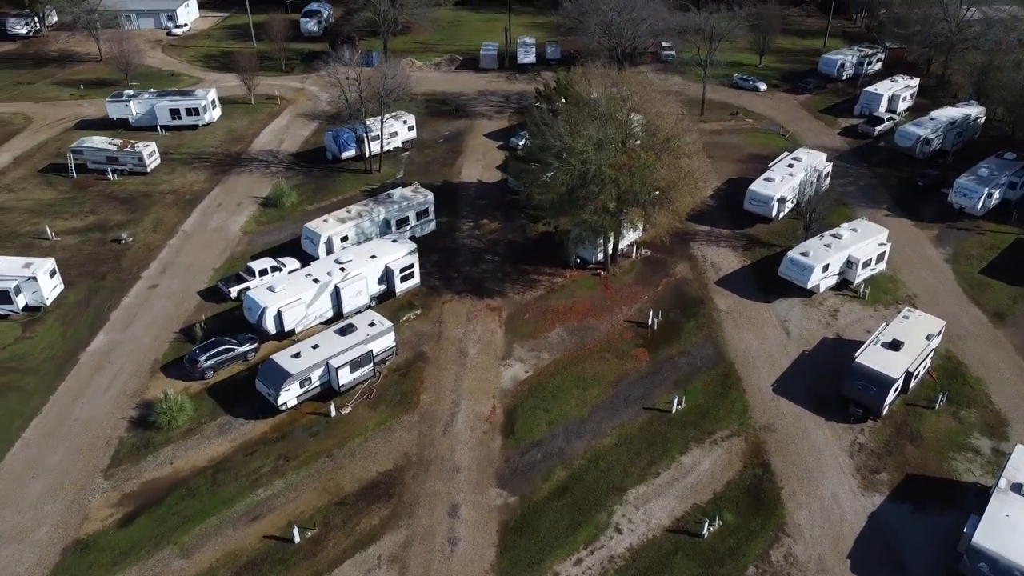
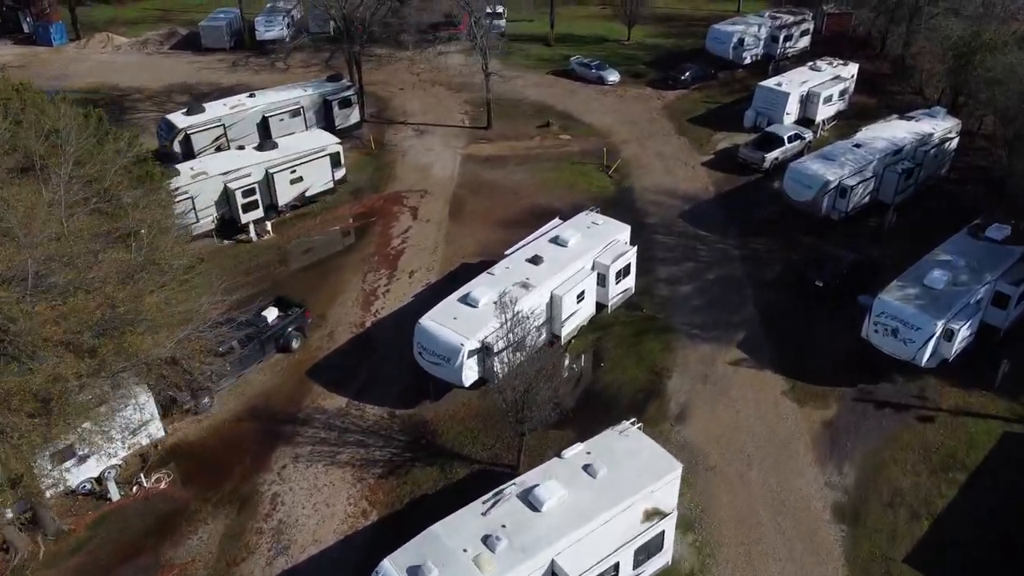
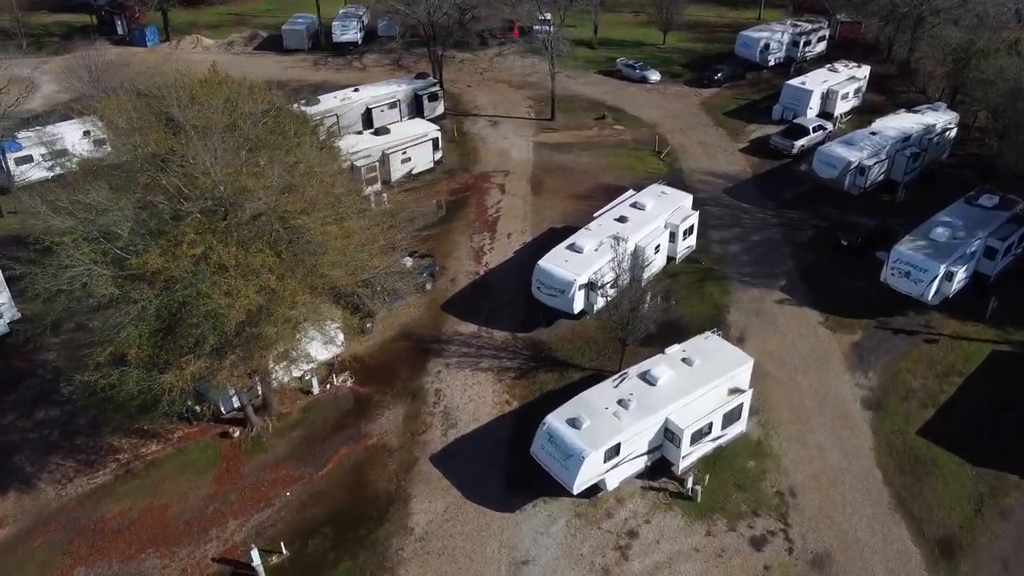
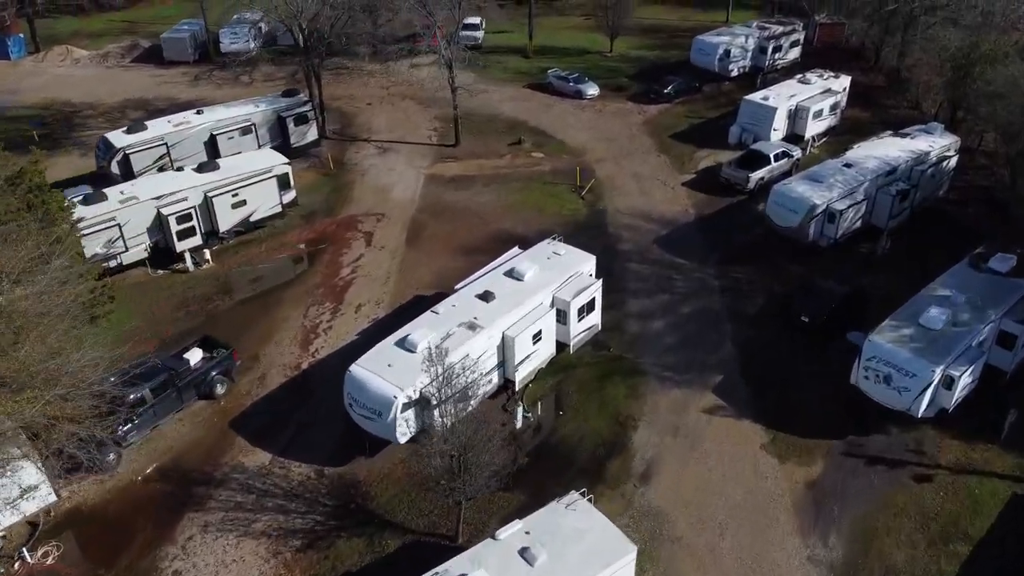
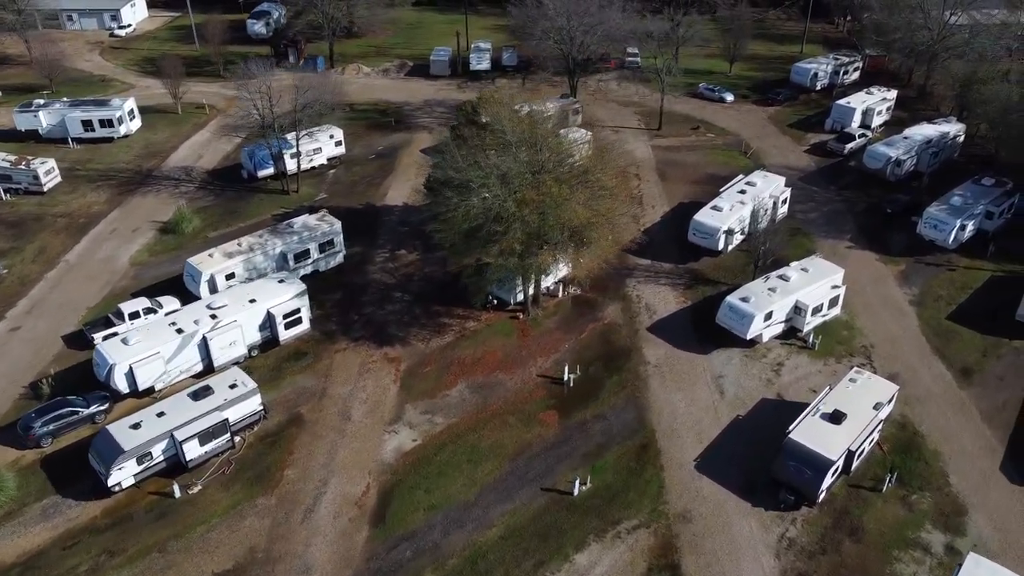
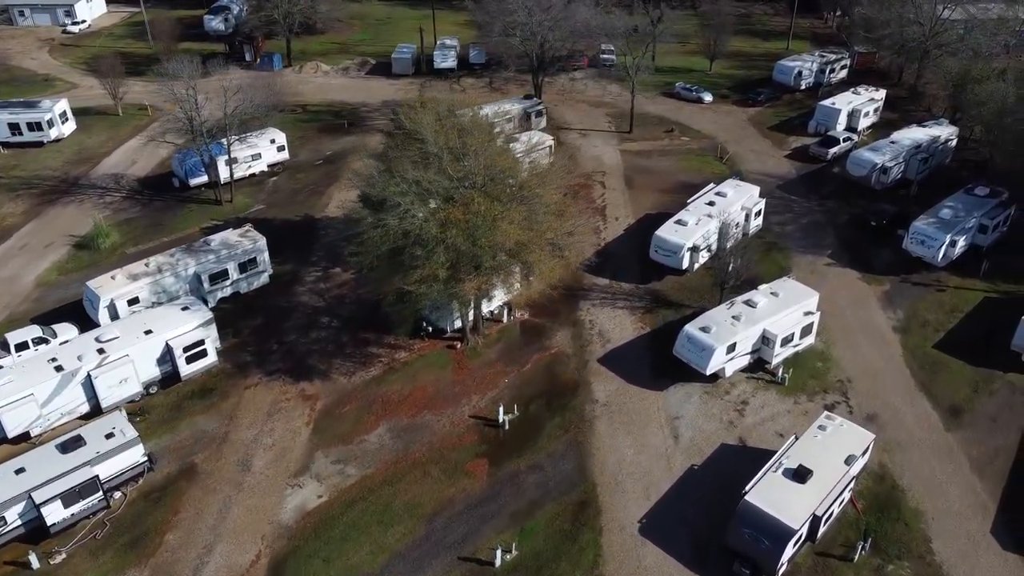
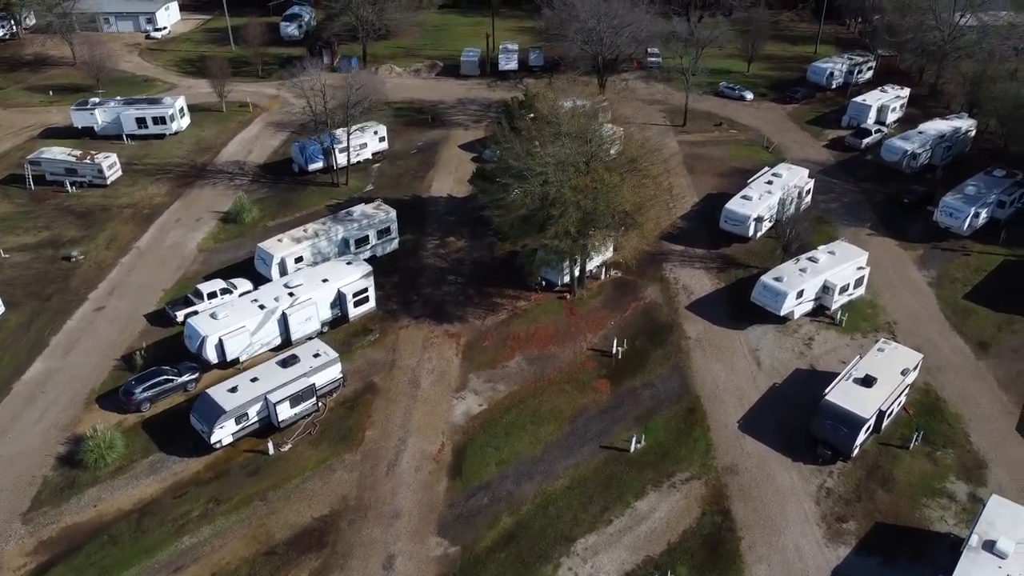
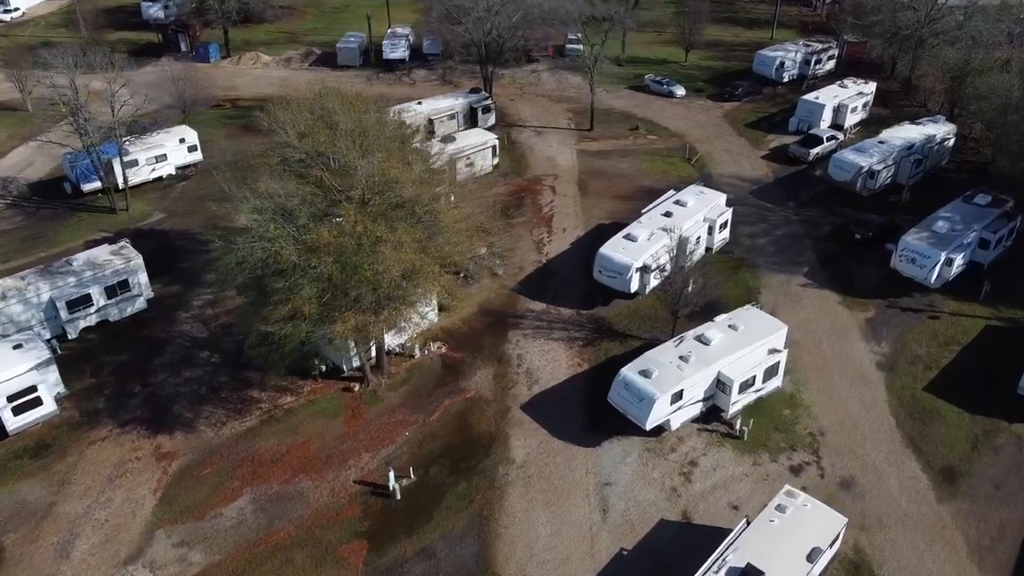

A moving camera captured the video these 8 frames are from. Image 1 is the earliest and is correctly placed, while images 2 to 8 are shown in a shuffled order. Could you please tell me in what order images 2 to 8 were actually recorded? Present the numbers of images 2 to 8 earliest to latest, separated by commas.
7, 5, 6, 8, 3, 2, 4
